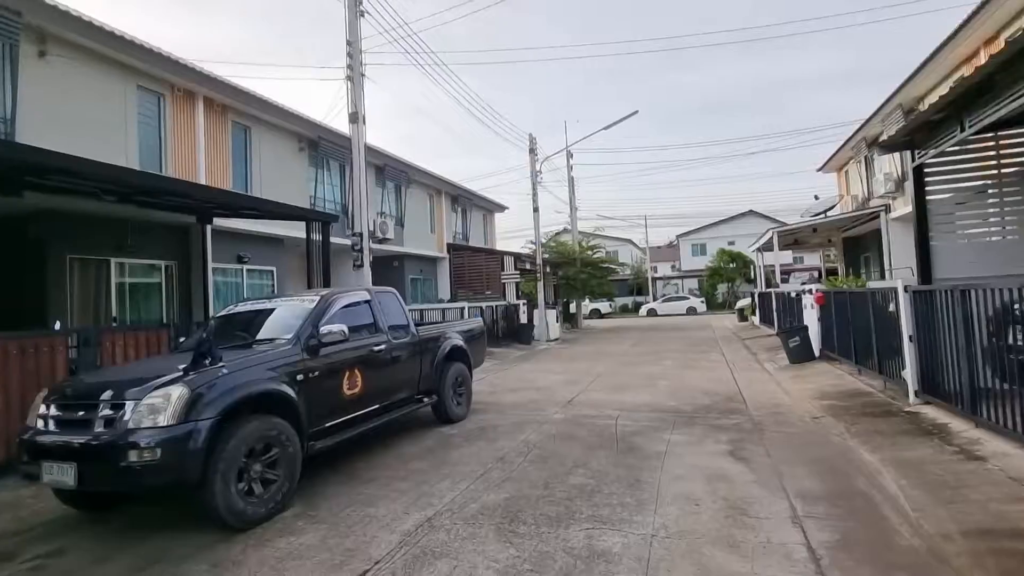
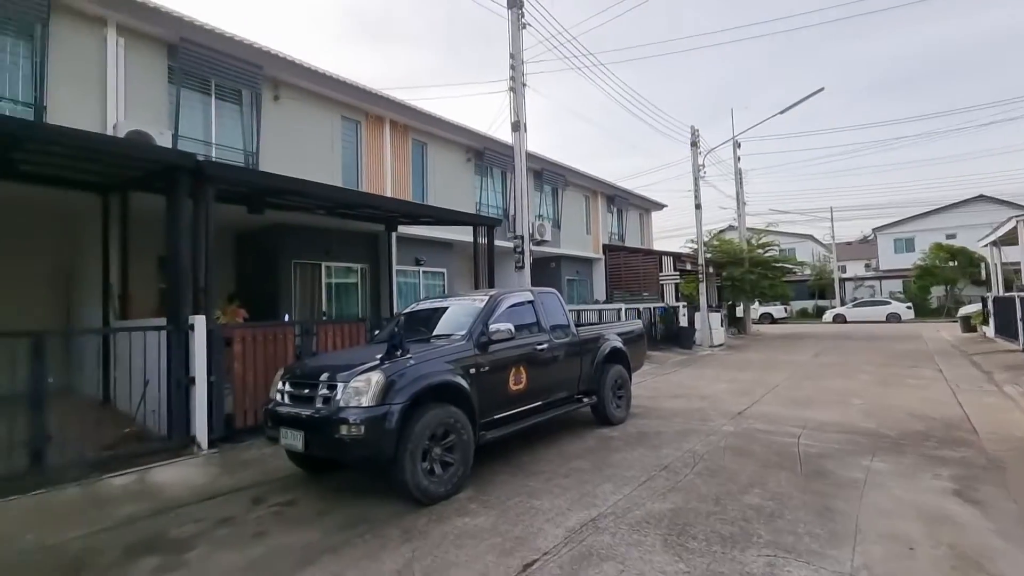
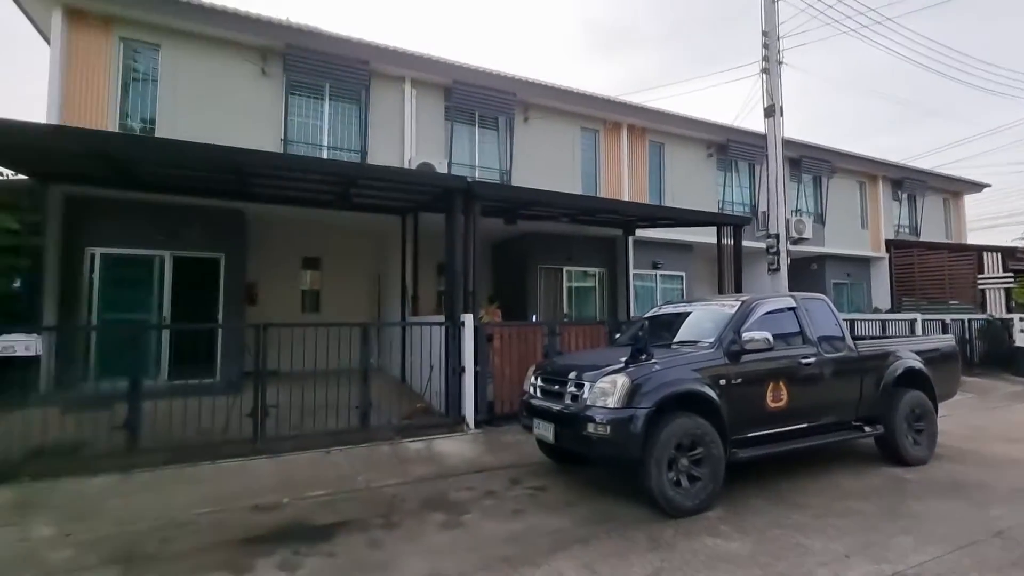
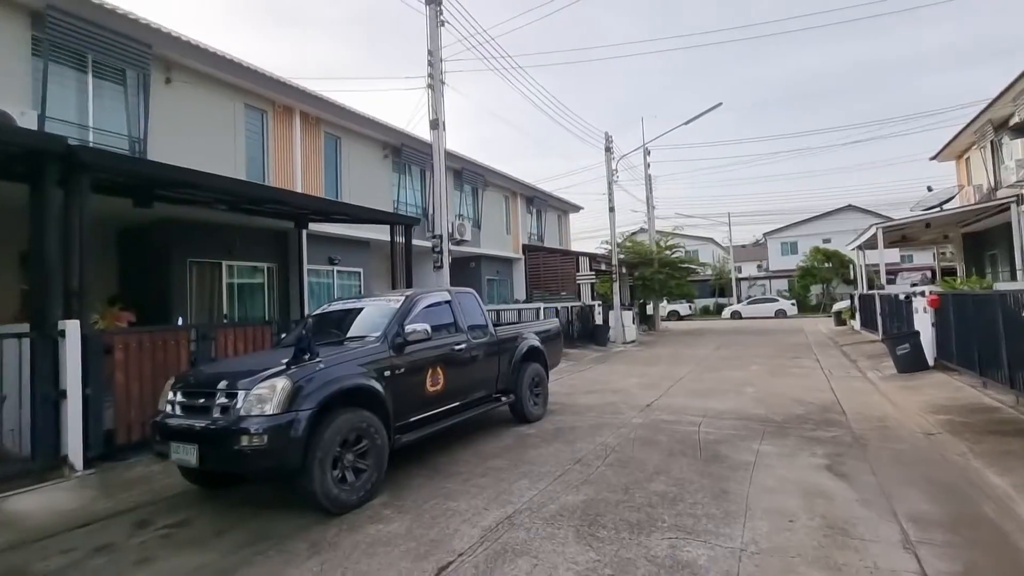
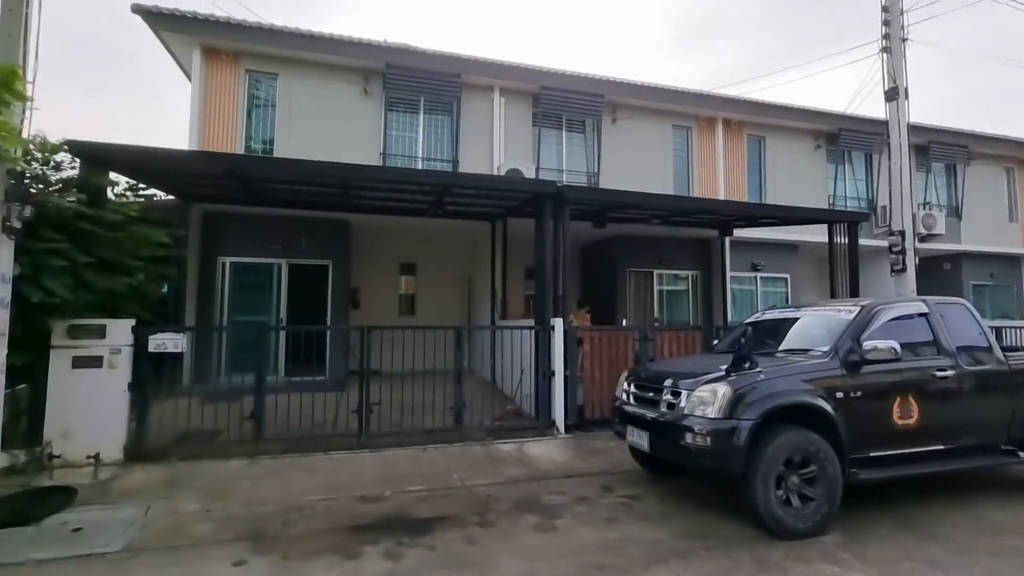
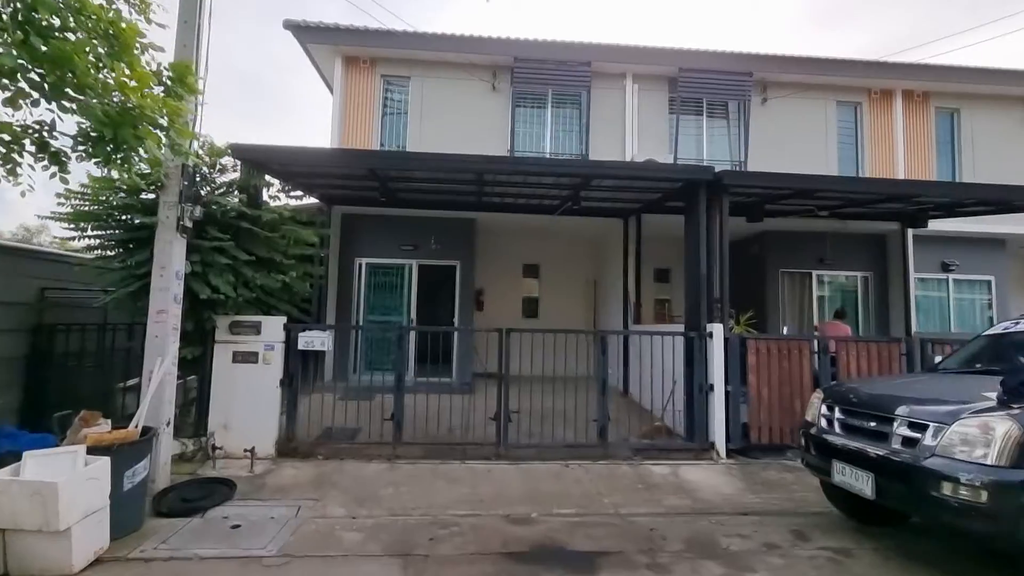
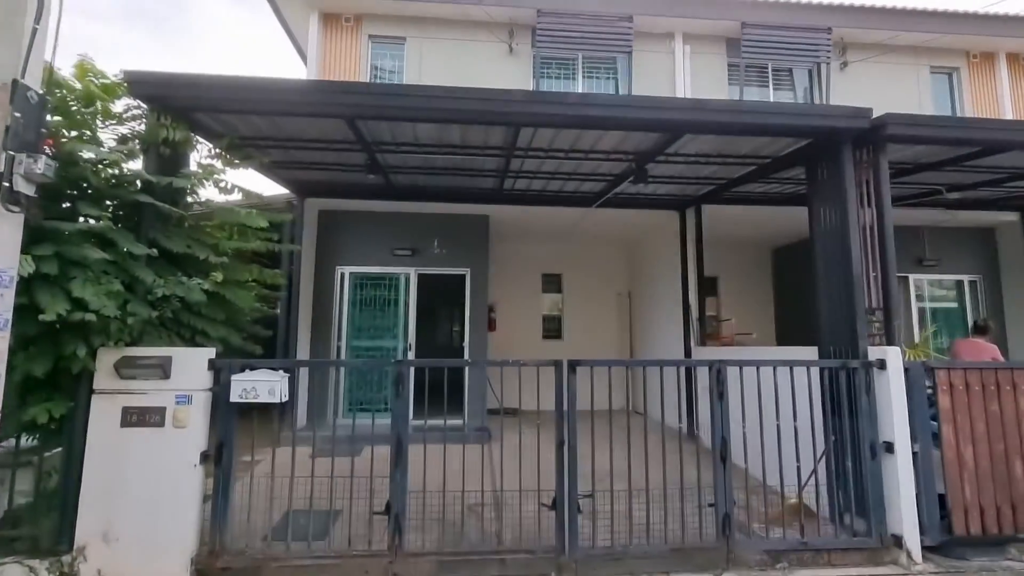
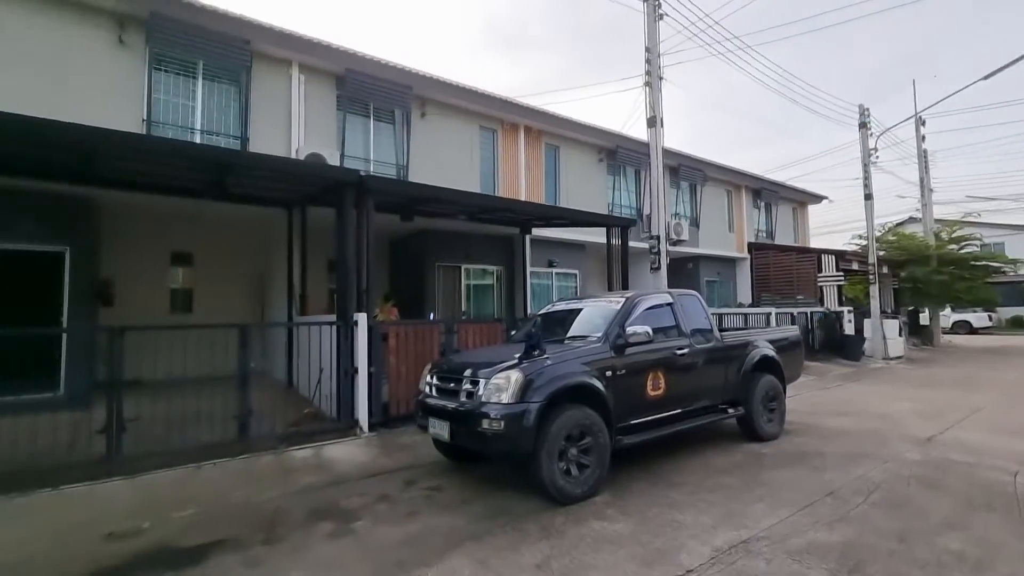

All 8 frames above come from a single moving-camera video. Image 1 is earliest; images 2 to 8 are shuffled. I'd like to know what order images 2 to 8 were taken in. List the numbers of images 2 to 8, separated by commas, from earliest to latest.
4, 2, 8, 3, 5, 6, 7
